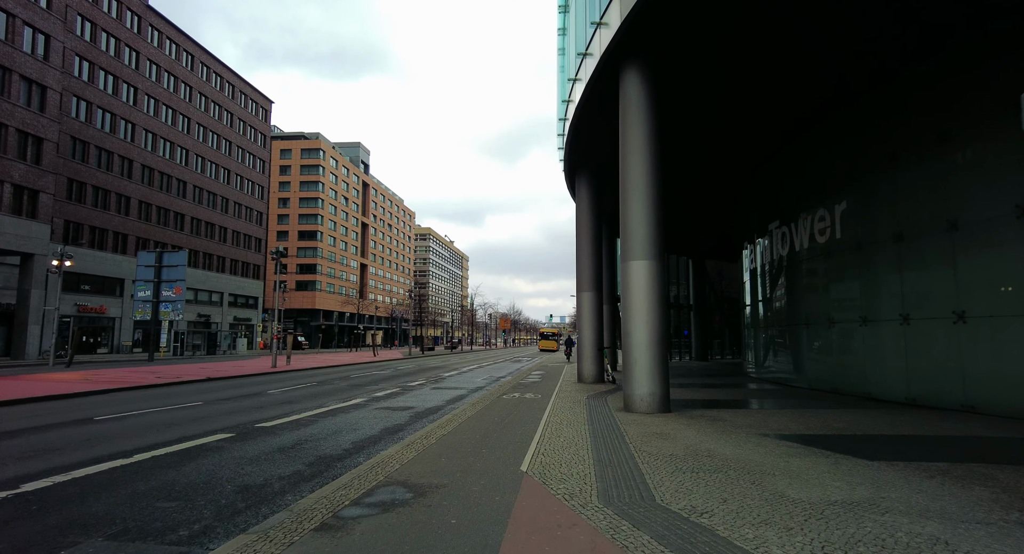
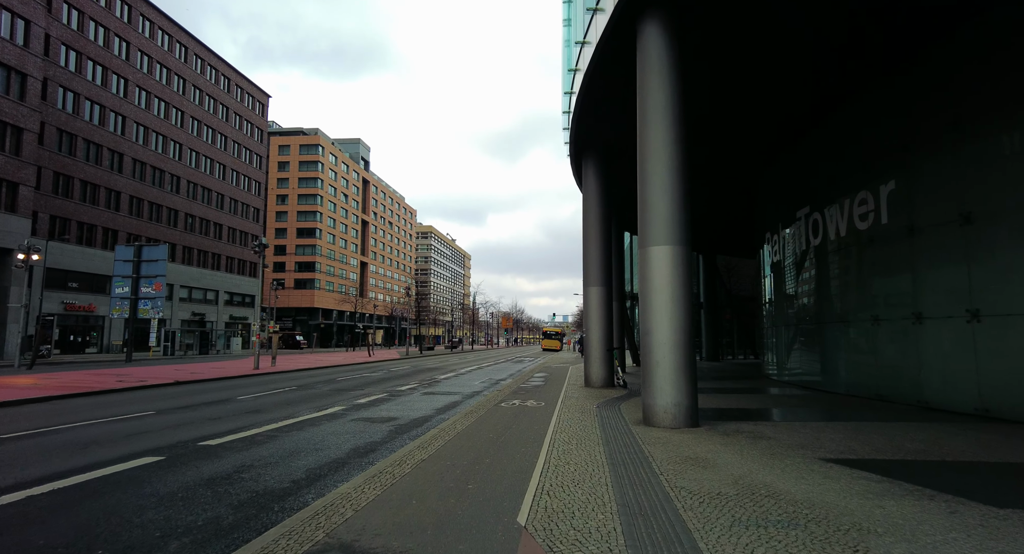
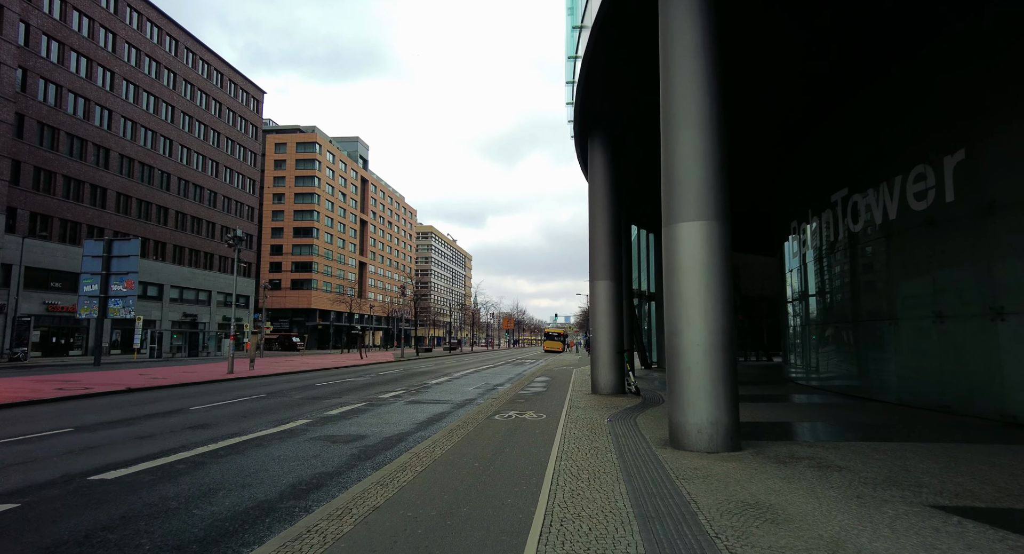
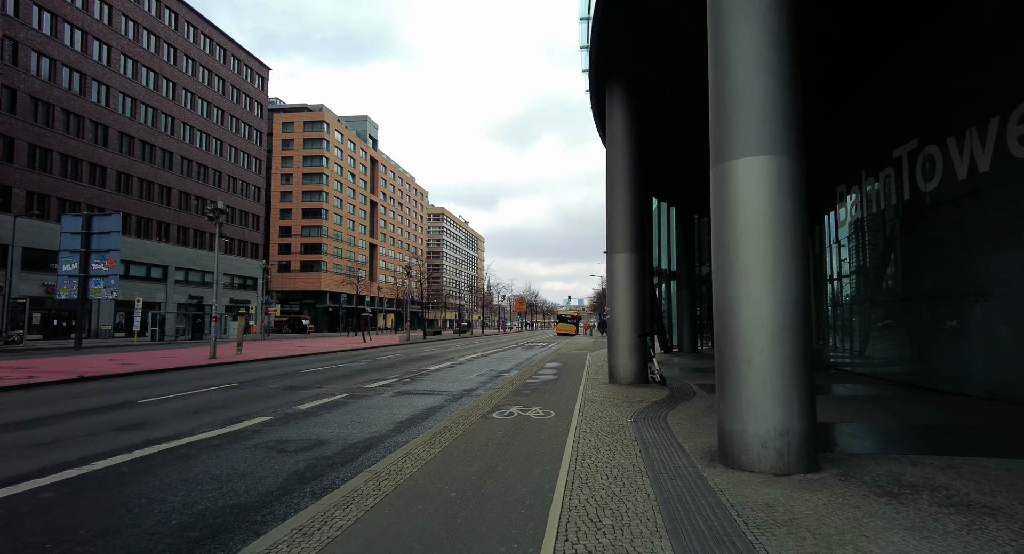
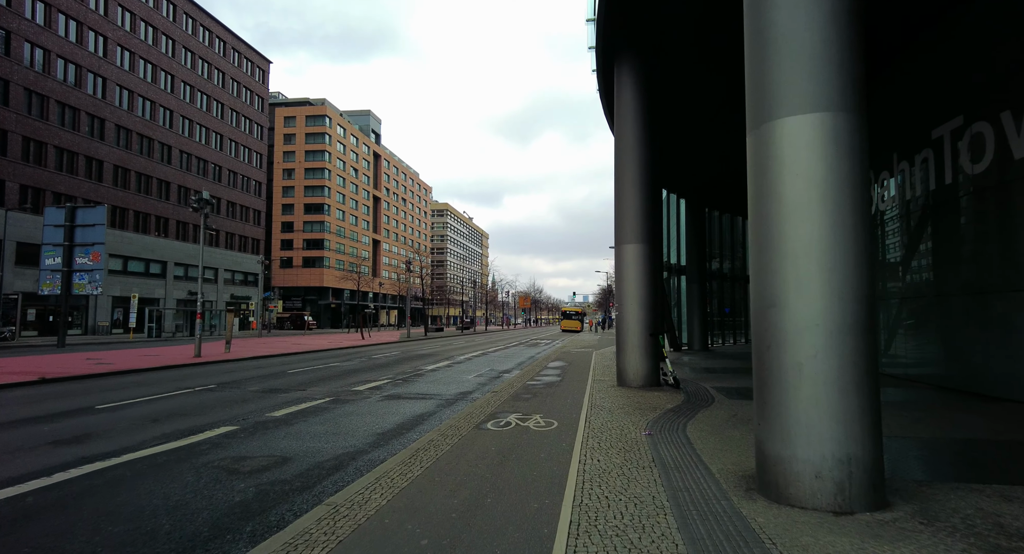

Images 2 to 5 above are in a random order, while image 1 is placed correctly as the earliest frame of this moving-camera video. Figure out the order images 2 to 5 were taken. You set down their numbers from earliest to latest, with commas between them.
2, 3, 4, 5
